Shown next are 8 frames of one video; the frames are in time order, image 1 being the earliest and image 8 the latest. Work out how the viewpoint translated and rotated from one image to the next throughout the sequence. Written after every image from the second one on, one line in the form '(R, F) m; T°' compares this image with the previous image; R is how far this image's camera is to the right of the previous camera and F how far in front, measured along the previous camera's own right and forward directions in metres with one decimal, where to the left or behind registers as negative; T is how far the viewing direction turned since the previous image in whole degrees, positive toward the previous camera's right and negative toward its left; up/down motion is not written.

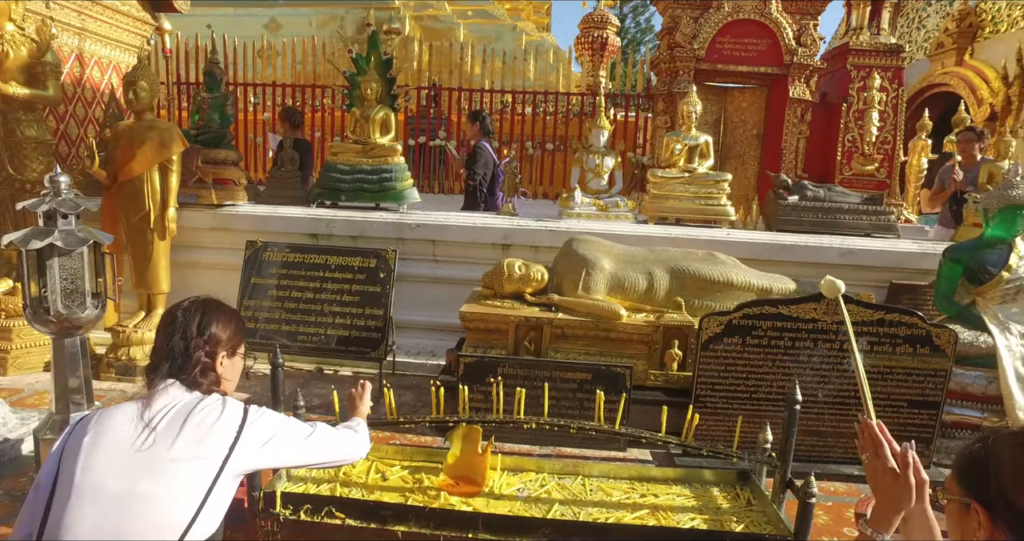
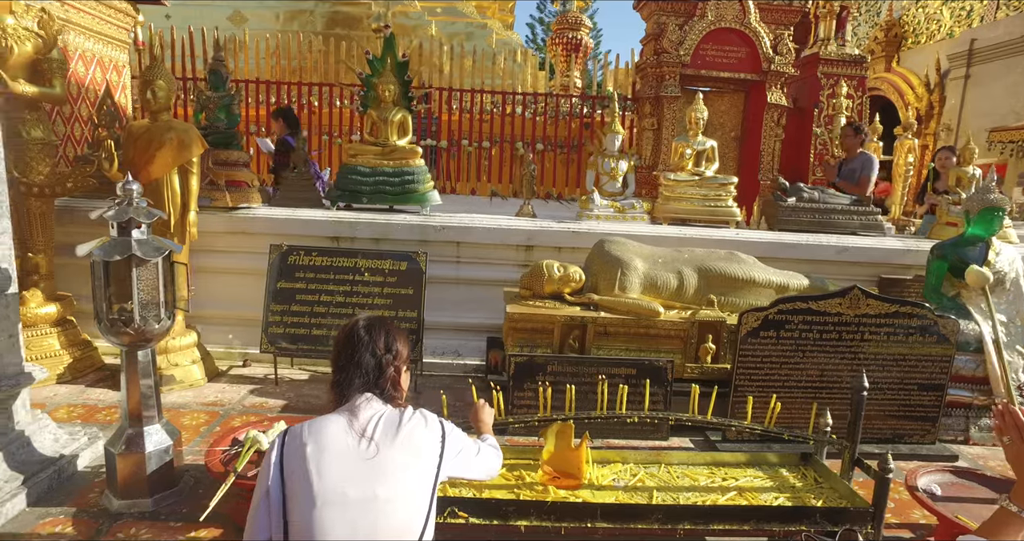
(-0.6, -0.1) m; +6°
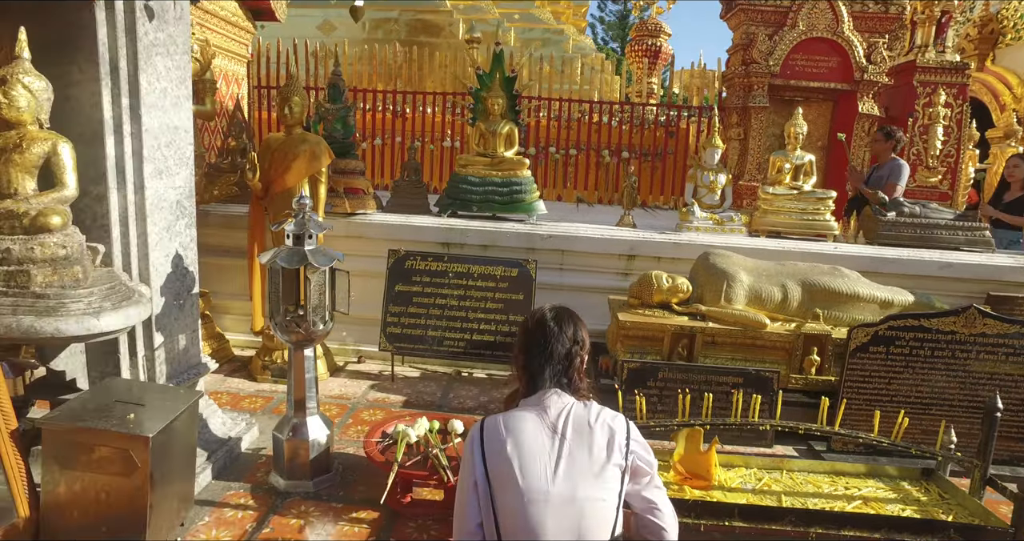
(-0.4, -0.2) m; -4°
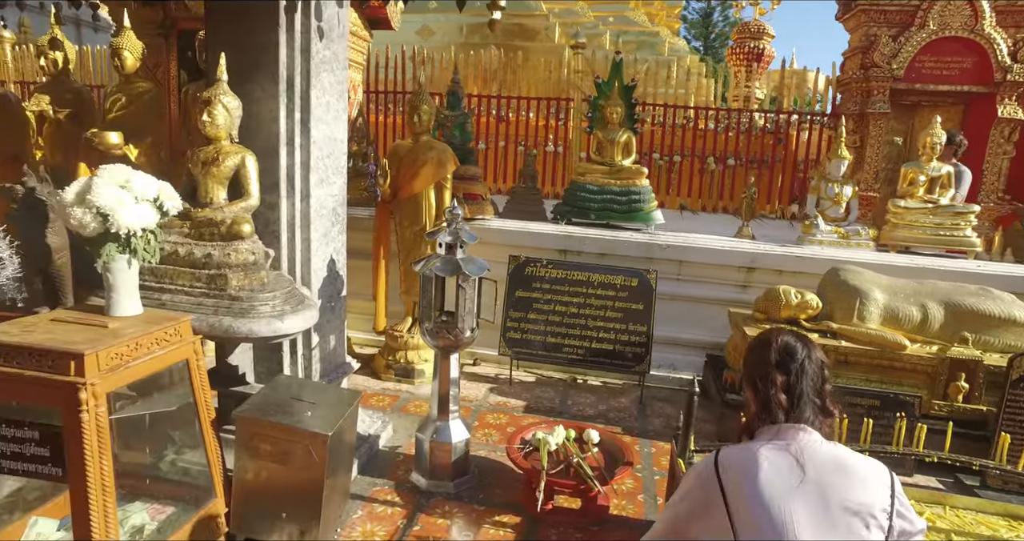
(-0.4, -0.1) m; -6°
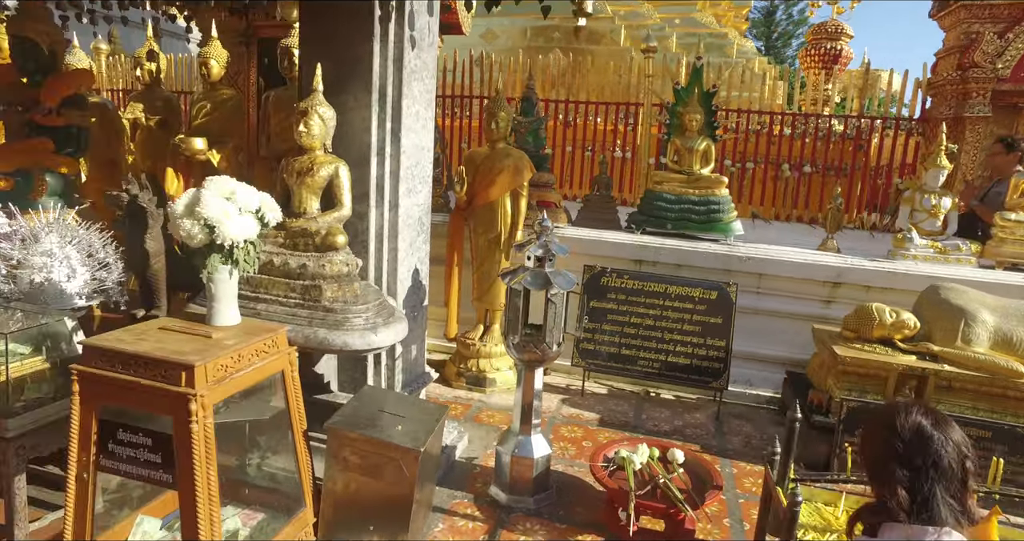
(-0.2, +0.1) m; -4°
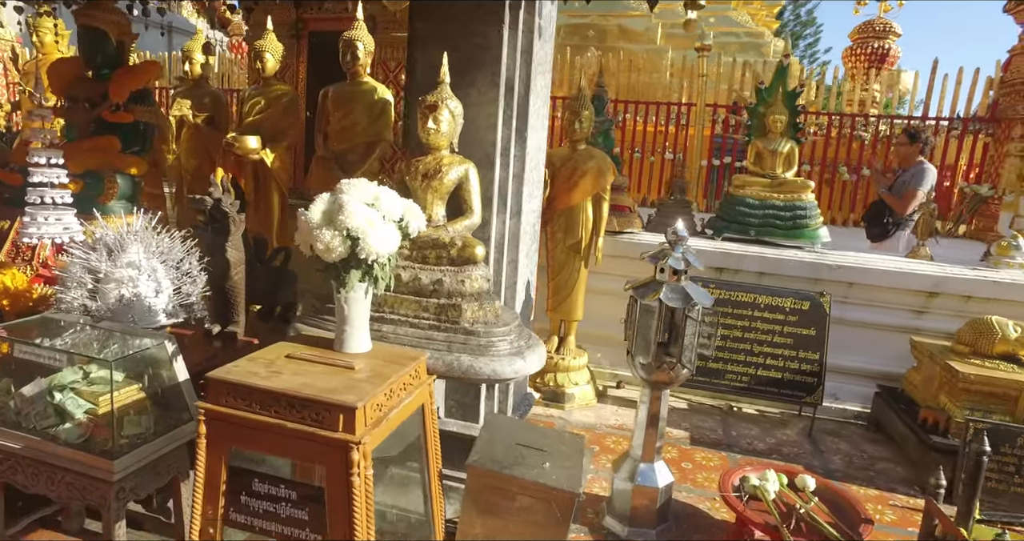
(-0.6, +0.3) m; +1°
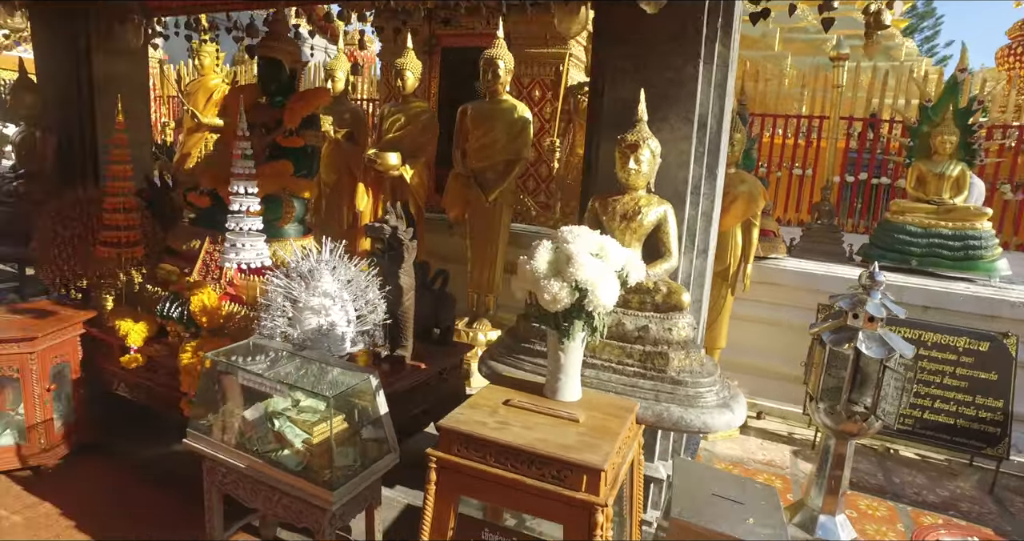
(-0.5, 0.0) m; -6°
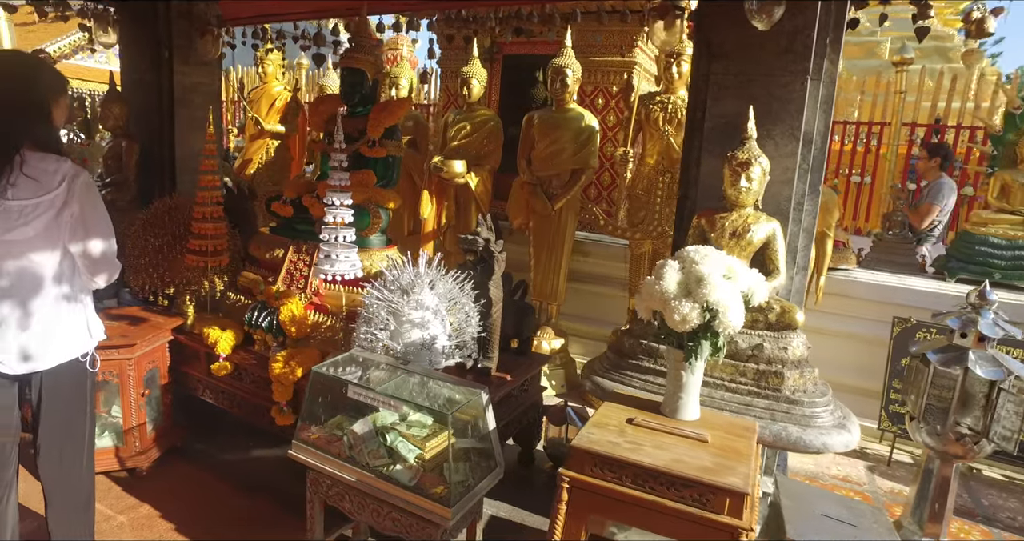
(-0.3, 0.0) m; -2°
